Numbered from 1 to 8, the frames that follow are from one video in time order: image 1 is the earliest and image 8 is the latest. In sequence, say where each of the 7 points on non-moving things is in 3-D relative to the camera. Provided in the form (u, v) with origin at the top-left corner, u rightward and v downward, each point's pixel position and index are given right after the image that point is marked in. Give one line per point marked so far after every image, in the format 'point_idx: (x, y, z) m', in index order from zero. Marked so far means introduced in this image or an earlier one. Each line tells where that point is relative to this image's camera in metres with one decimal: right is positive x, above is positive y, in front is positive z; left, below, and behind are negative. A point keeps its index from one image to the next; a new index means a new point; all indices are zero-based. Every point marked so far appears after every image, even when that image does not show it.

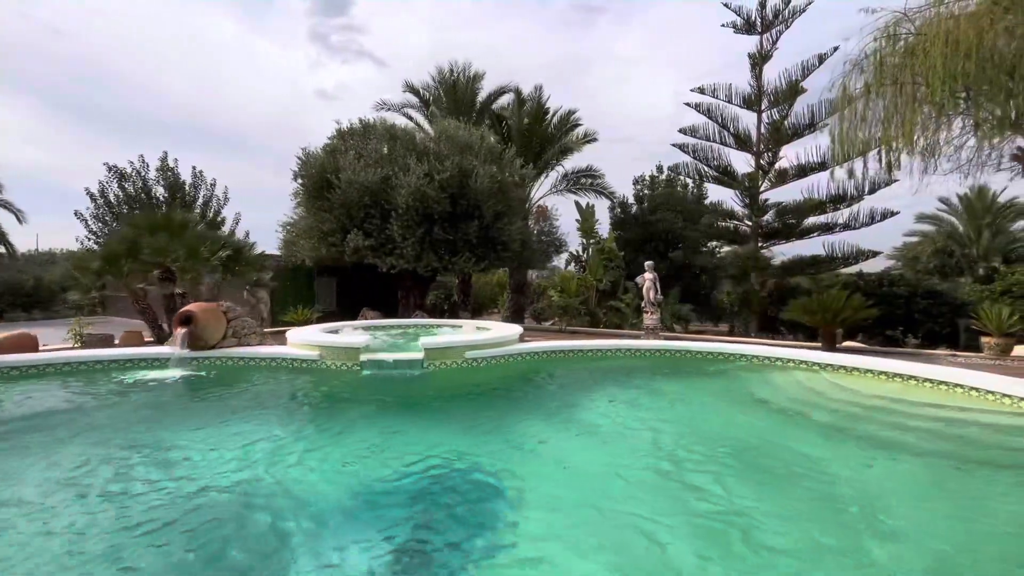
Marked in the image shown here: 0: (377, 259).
0: (-3.3, +0.7, +11.5) m
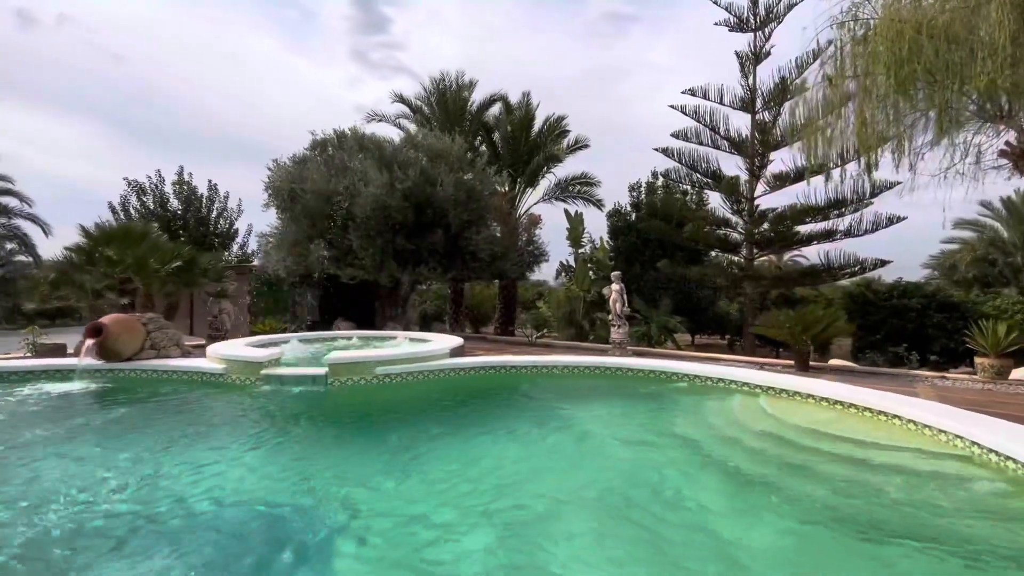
0: (-4.2, +0.4, +11.4) m
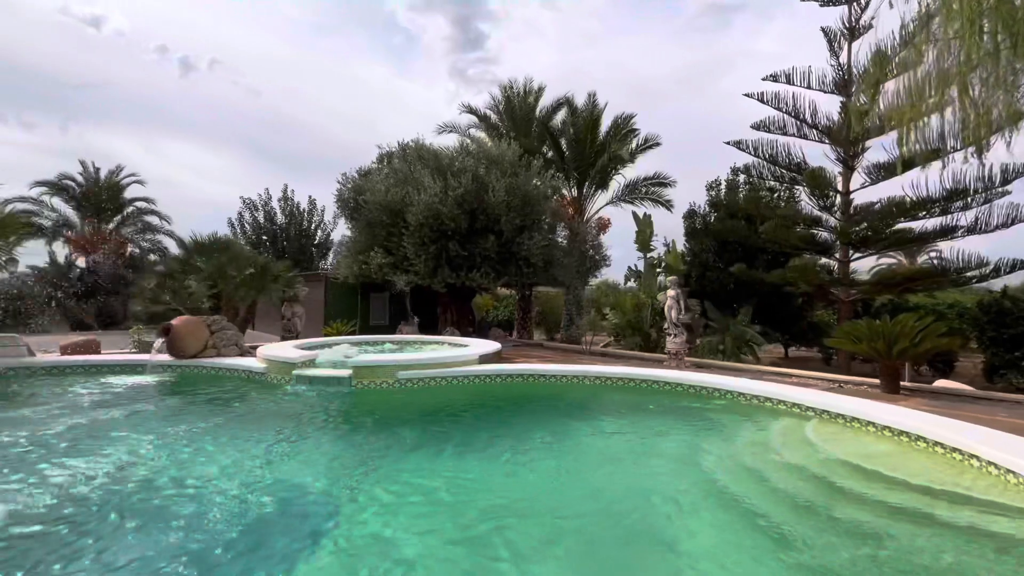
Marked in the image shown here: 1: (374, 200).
0: (-2.9, +0.3, +11.8) m
1: (-3.4, +2.2, +11.7) m
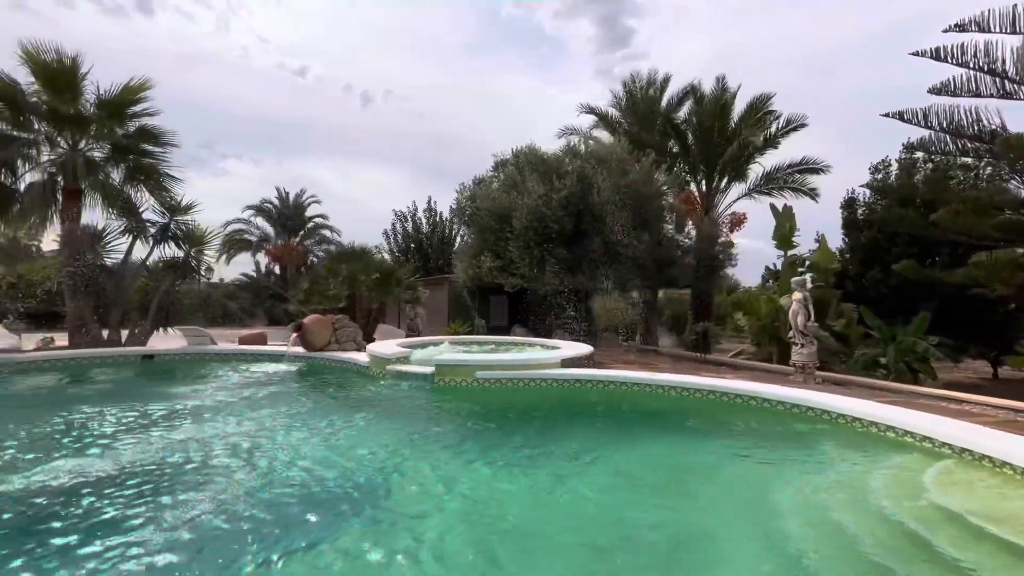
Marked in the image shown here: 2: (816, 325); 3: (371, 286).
0: (-0.2, +0.2, +12.2) m
1: (-0.8, +2.1, +12.3) m
2: (+5.2, -0.6, +8.1) m
3: (-3.6, +0.1, +12.0) m
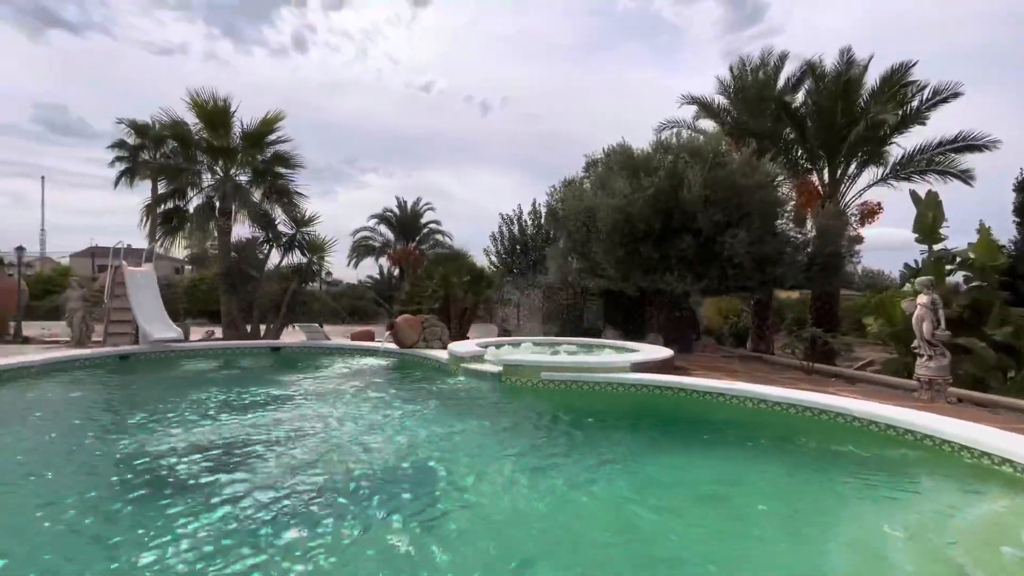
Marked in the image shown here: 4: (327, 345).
0: (+2.0, +0.2, +12.1) m
1: (+1.5, +2.1, +12.3) m
2: (+6.3, -0.7, +6.9) m
3: (-1.3, 0.0, +12.7) m
4: (-4.2, -1.3, +11.0) m
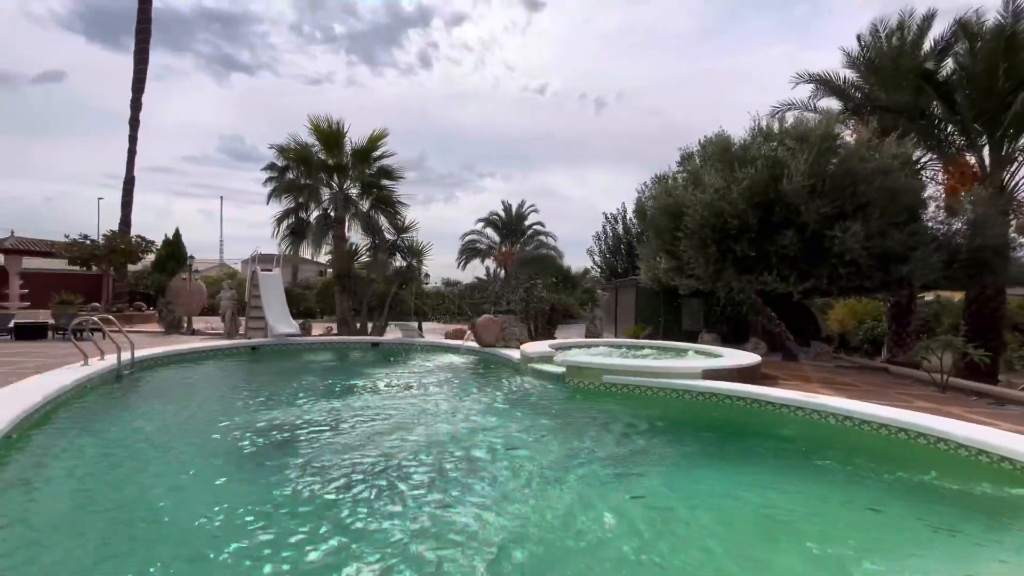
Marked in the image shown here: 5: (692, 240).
0: (+4.0, +0.2, +11.5) m
1: (+3.6, +2.1, +11.8) m
2: (+7.0, -0.7, +5.4) m
3: (+1.0, 0.0, +12.9) m
4: (-2.3, -1.3, +11.8) m
5: (+4.1, +1.1, +10.9) m
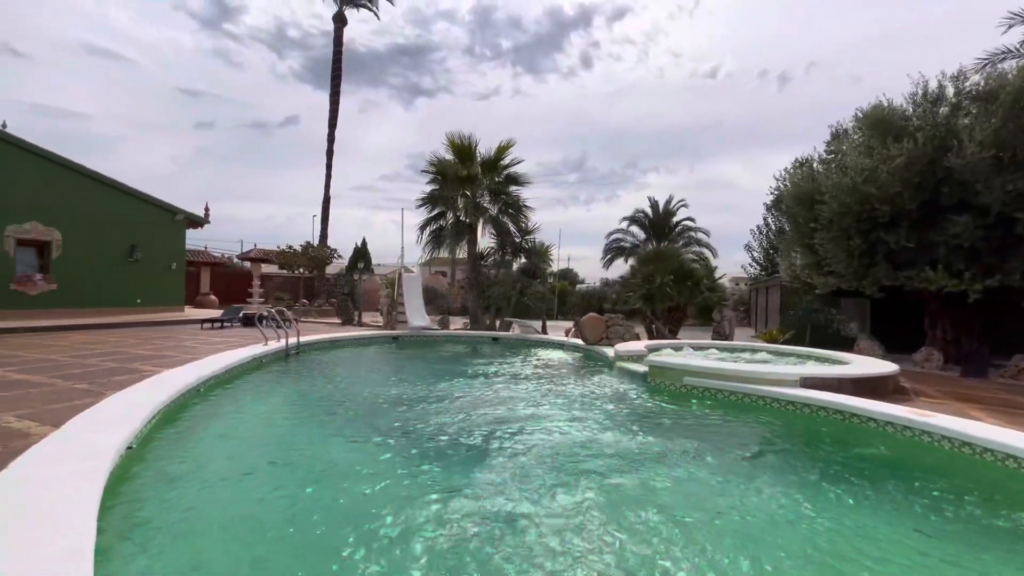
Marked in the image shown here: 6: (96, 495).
0: (+6.5, +0.2, +10.0) m
1: (+6.2, +2.1, +10.5) m
2: (+7.3, -0.7, +3.3) m
3: (+4.1, 0.0, +12.4) m
4: (+0.7, -1.3, +12.5) m
5: (+6.4, +1.1, +9.4) m
6: (-2.5, -1.2, +2.9) m
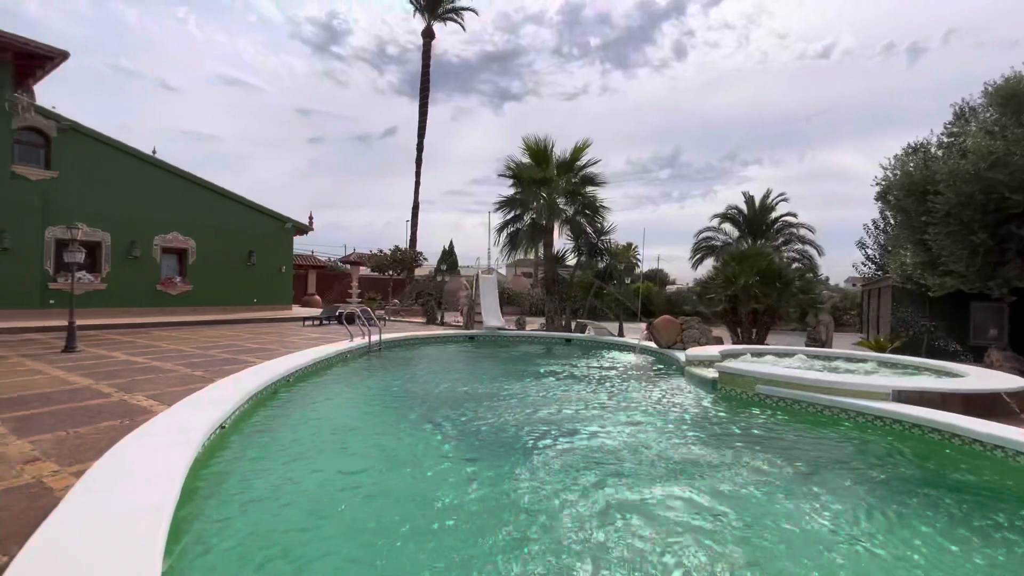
0: (+7.8, +0.2, +8.8) m
1: (+7.6, +2.1, +9.3) m
2: (+7.4, -0.7, +2.1) m
3: (+5.9, 0.0, +11.5) m
4: (+2.5, -1.3, +12.3) m
5: (+7.6, +1.1, +8.3) m
6: (-2.3, -1.3, +3.4) m
